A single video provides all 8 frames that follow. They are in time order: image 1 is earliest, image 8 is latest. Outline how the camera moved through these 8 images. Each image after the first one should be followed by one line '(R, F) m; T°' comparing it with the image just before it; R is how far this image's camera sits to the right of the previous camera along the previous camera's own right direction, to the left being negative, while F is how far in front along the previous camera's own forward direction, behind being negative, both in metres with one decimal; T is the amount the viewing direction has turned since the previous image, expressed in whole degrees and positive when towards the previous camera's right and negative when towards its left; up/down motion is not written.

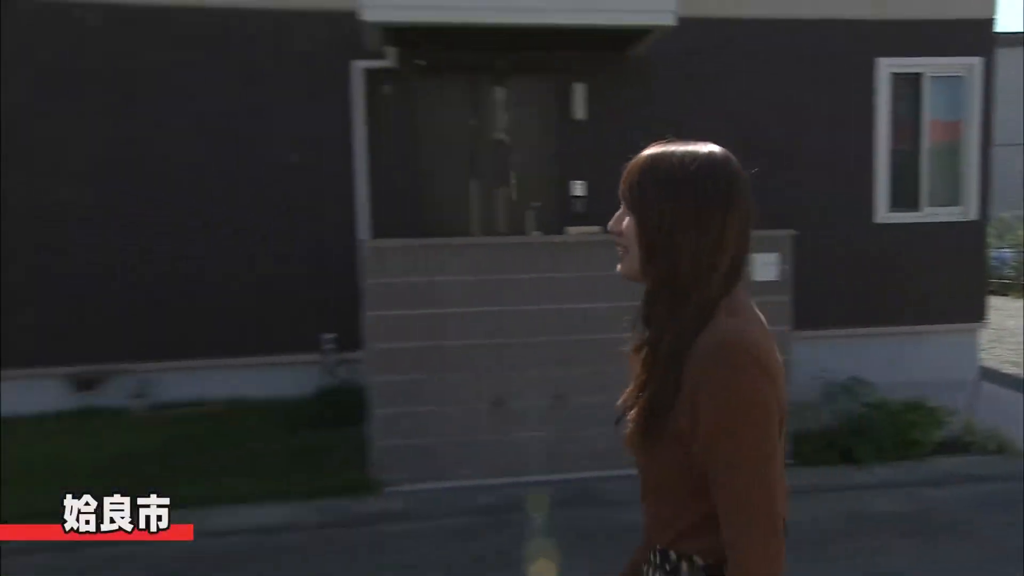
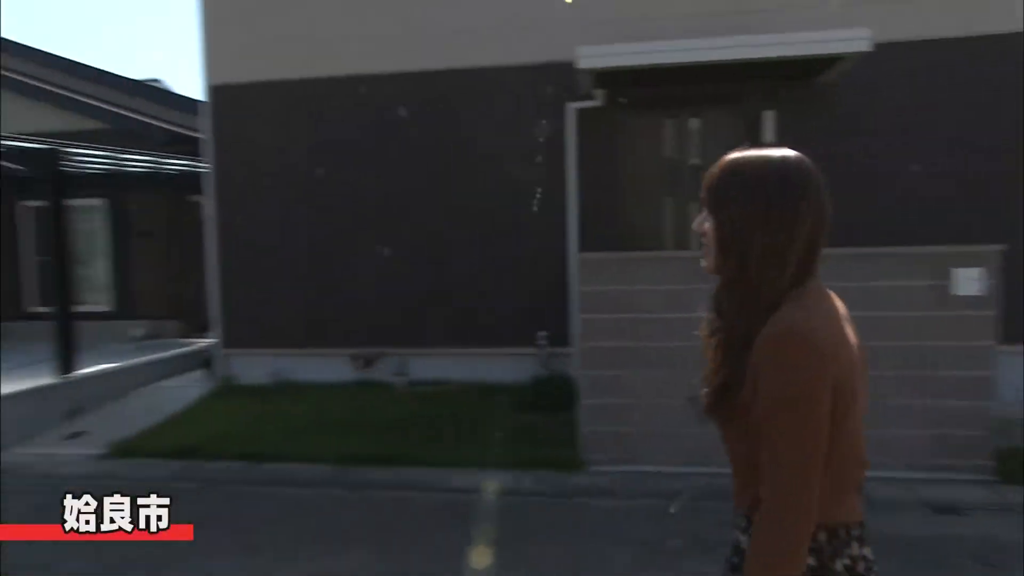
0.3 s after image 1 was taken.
(+0.1, -0.2) m; -9°
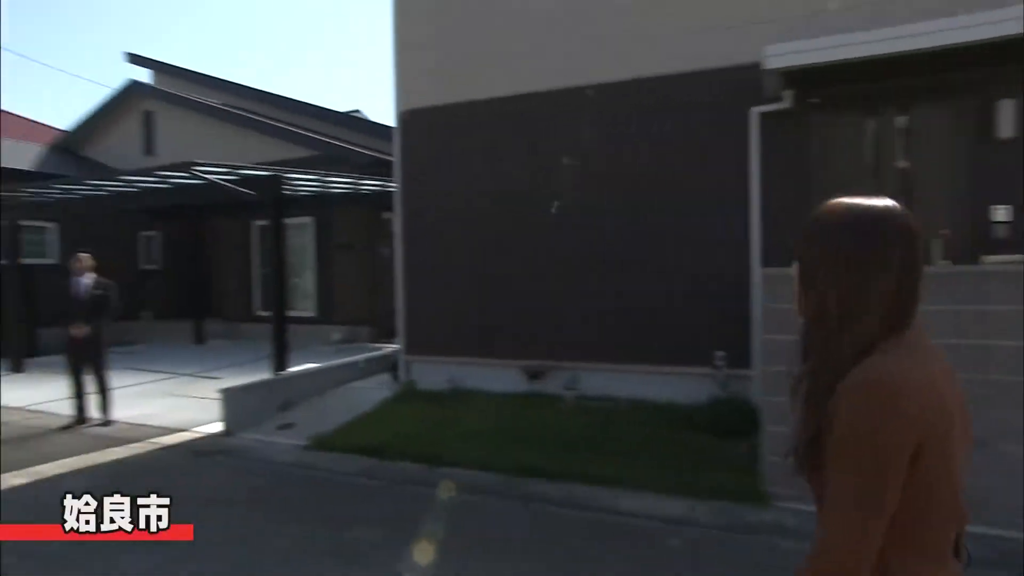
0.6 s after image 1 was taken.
(0.0, +0.1) m; -16°
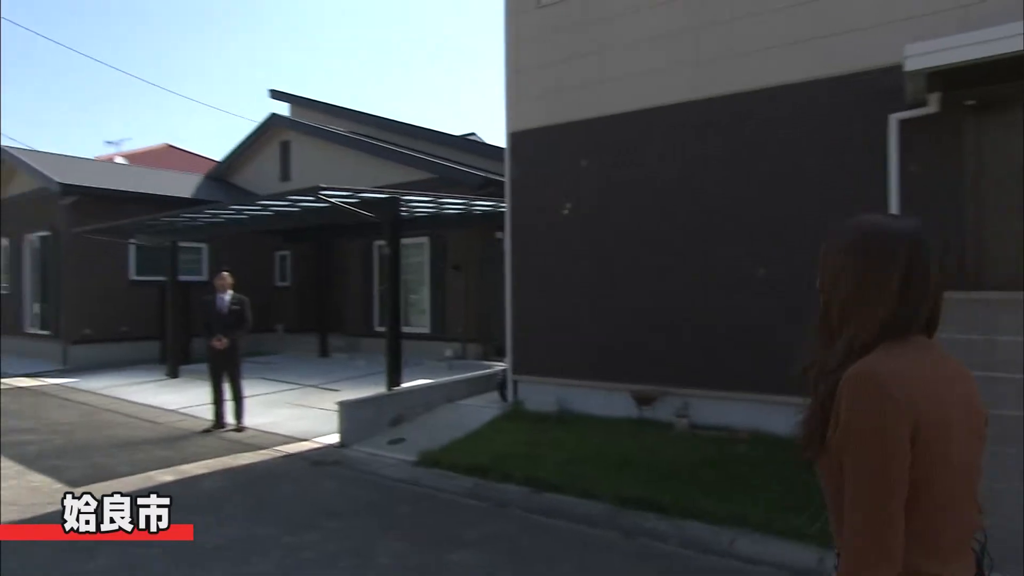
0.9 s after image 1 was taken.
(0.0, +0.1) m; -10°
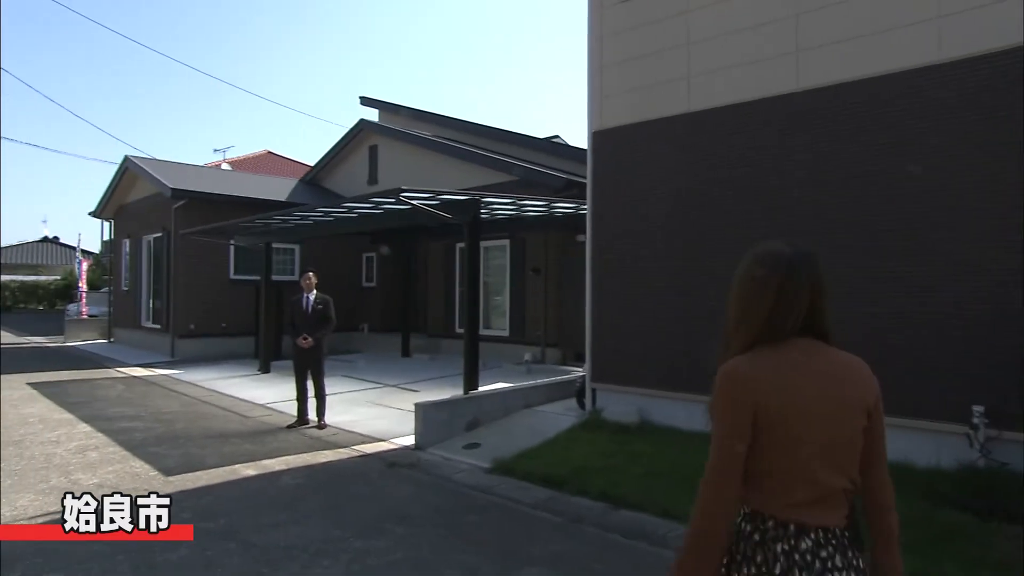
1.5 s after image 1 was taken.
(0.0, +0.2) m; -8°
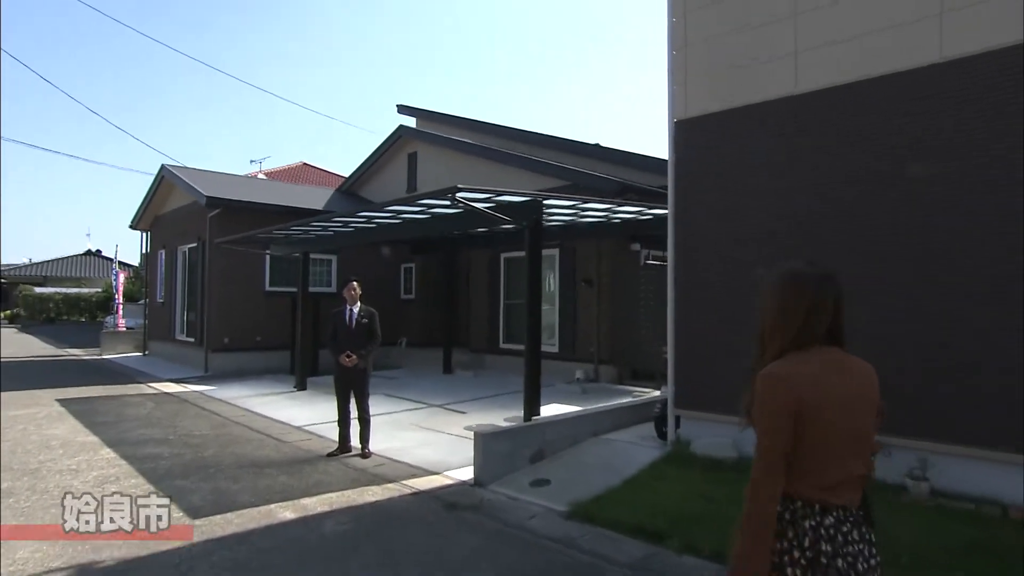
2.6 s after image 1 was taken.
(-0.4, +0.9) m; -3°
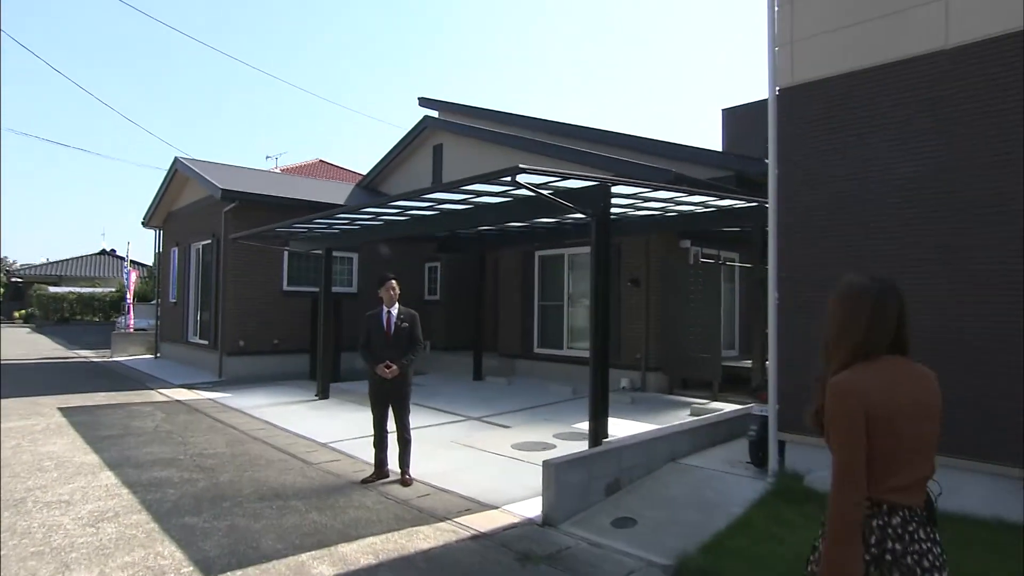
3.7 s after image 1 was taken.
(-0.6, +1.1) m; -1°
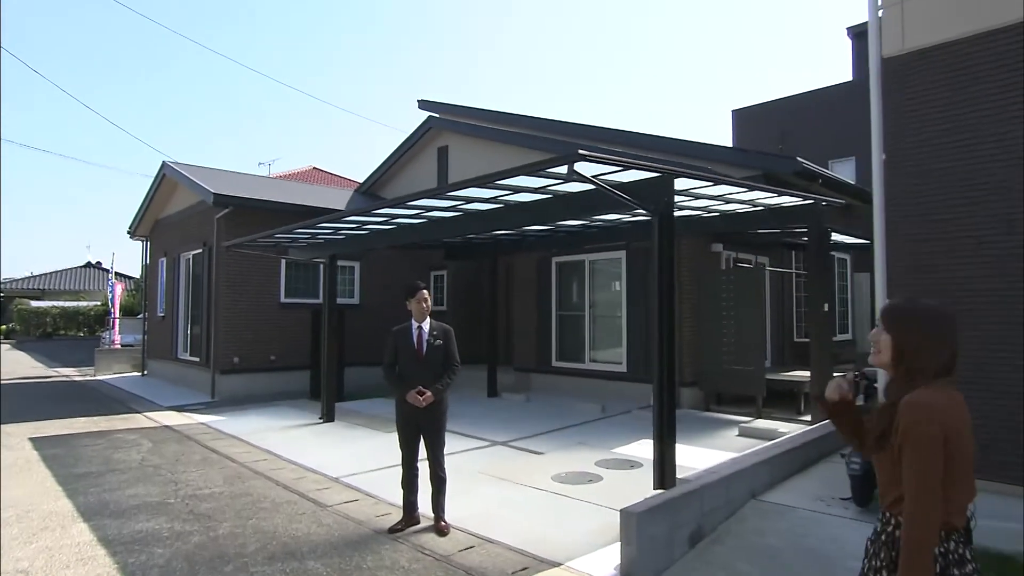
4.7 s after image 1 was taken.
(-0.5, +1.0) m; +1°
